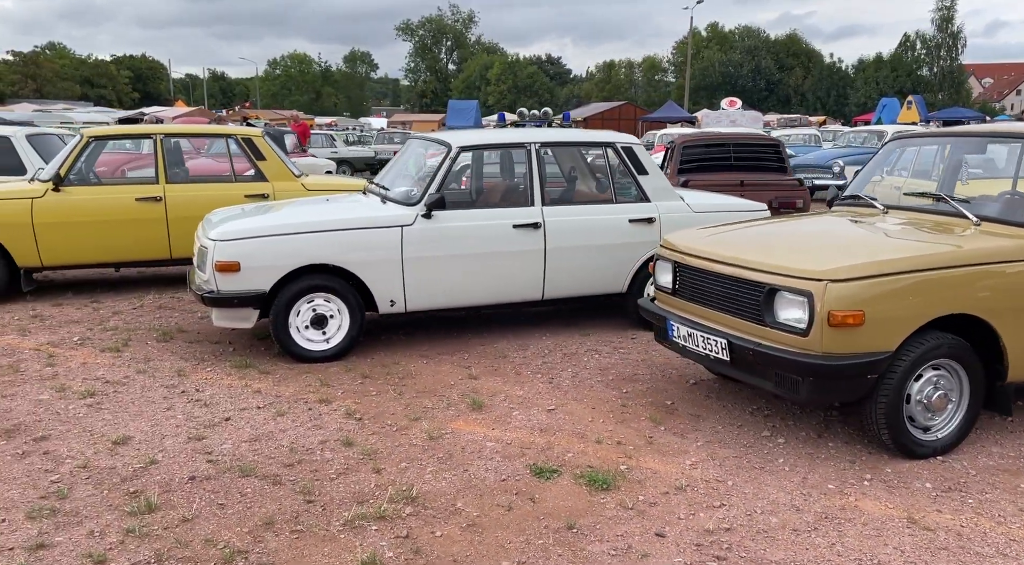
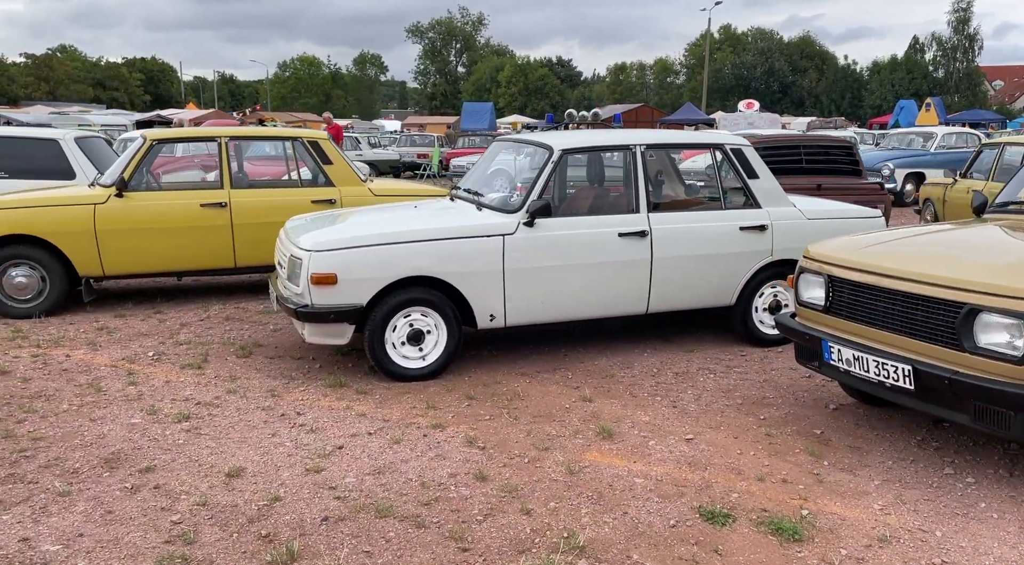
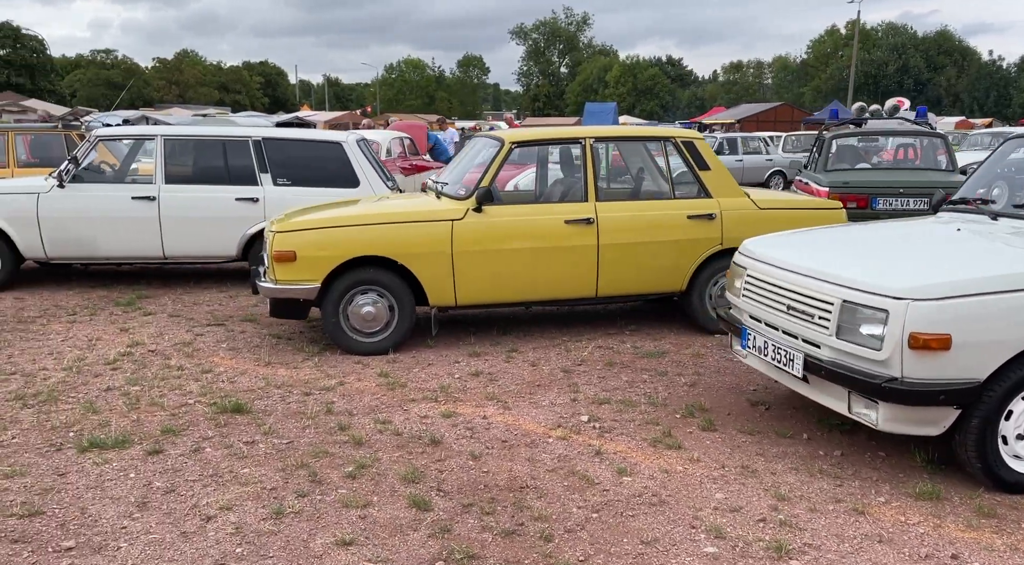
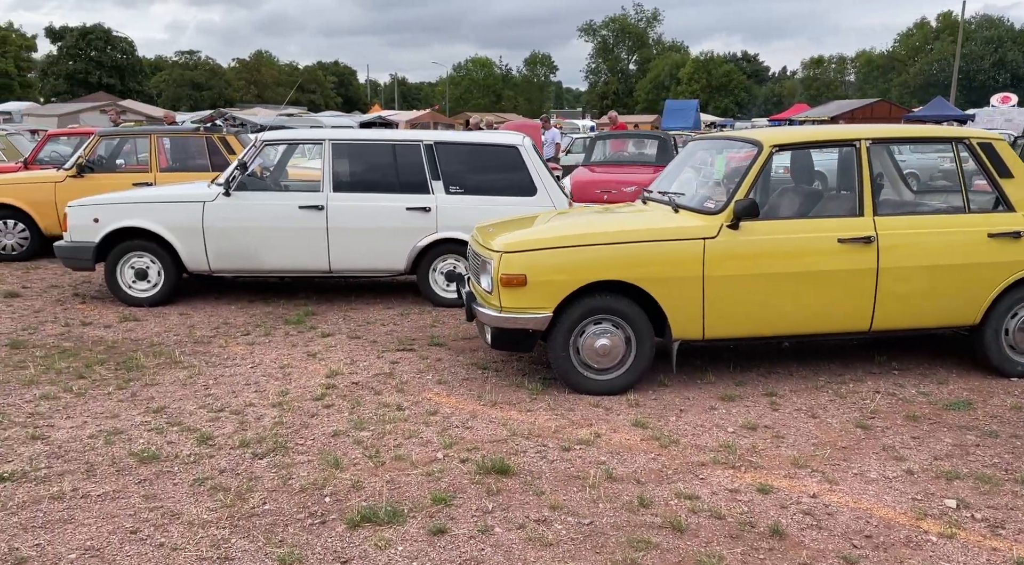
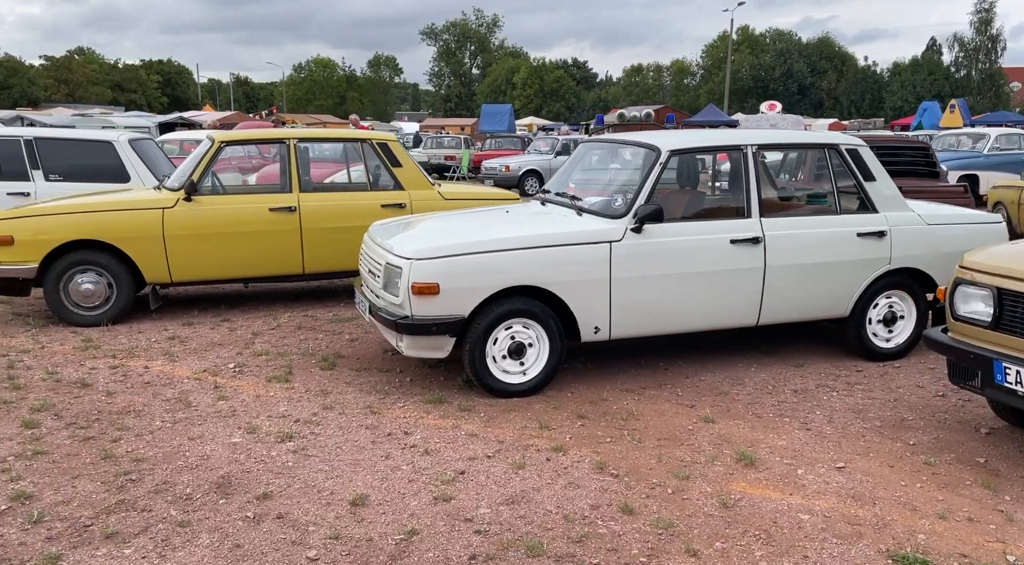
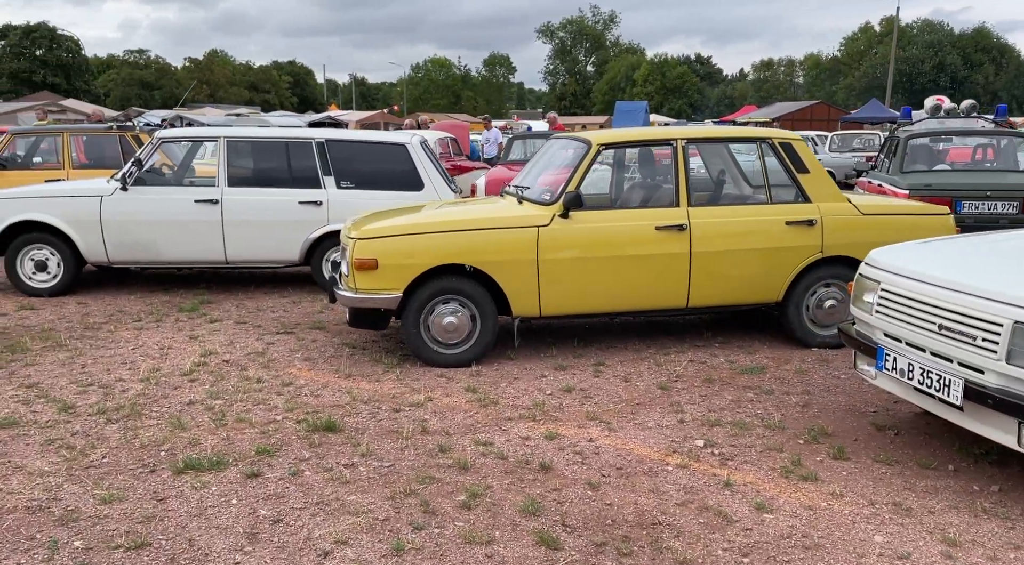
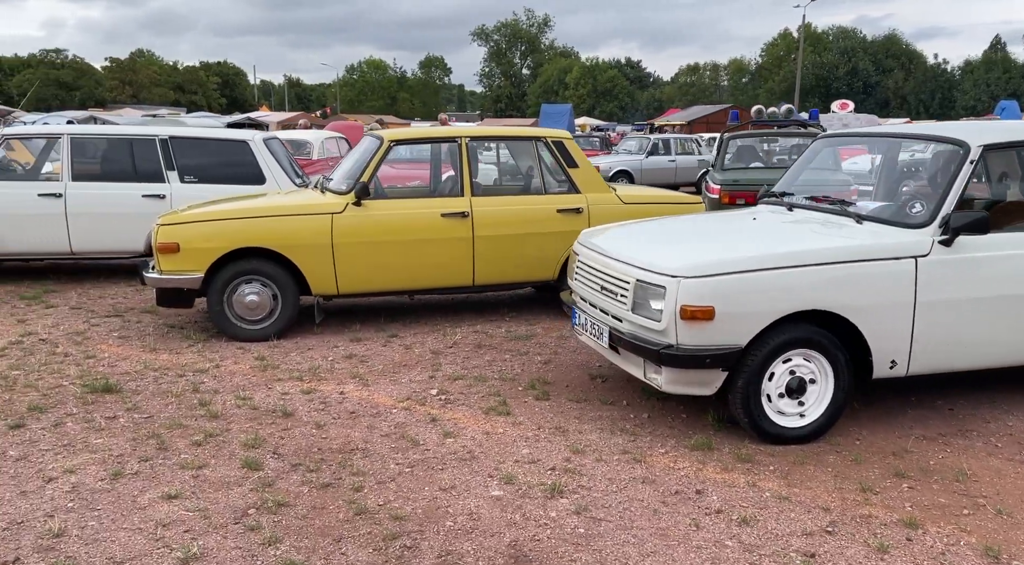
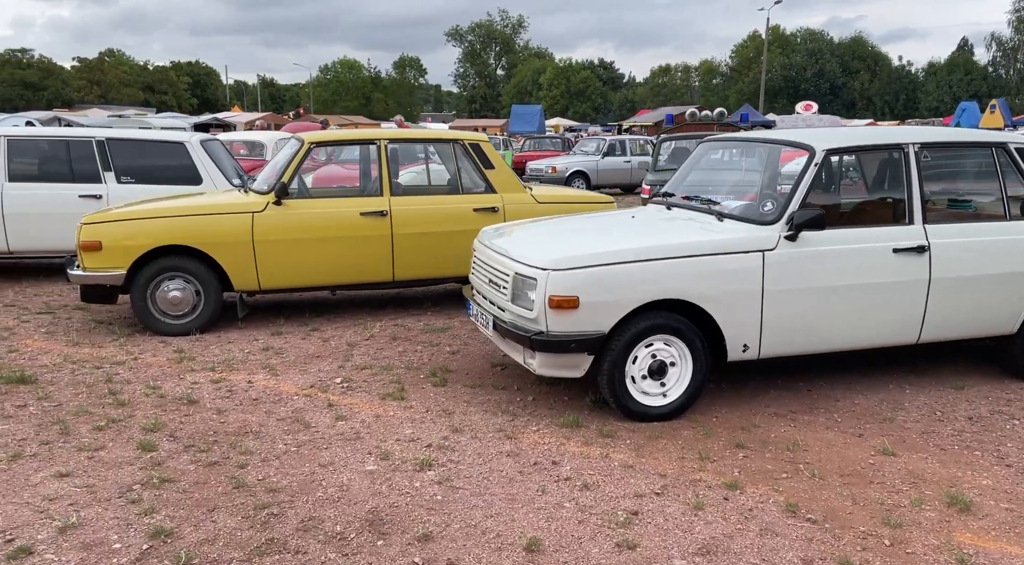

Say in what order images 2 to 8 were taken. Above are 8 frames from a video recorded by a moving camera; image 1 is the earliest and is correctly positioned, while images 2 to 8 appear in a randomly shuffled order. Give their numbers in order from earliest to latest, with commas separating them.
2, 5, 8, 7, 3, 6, 4
